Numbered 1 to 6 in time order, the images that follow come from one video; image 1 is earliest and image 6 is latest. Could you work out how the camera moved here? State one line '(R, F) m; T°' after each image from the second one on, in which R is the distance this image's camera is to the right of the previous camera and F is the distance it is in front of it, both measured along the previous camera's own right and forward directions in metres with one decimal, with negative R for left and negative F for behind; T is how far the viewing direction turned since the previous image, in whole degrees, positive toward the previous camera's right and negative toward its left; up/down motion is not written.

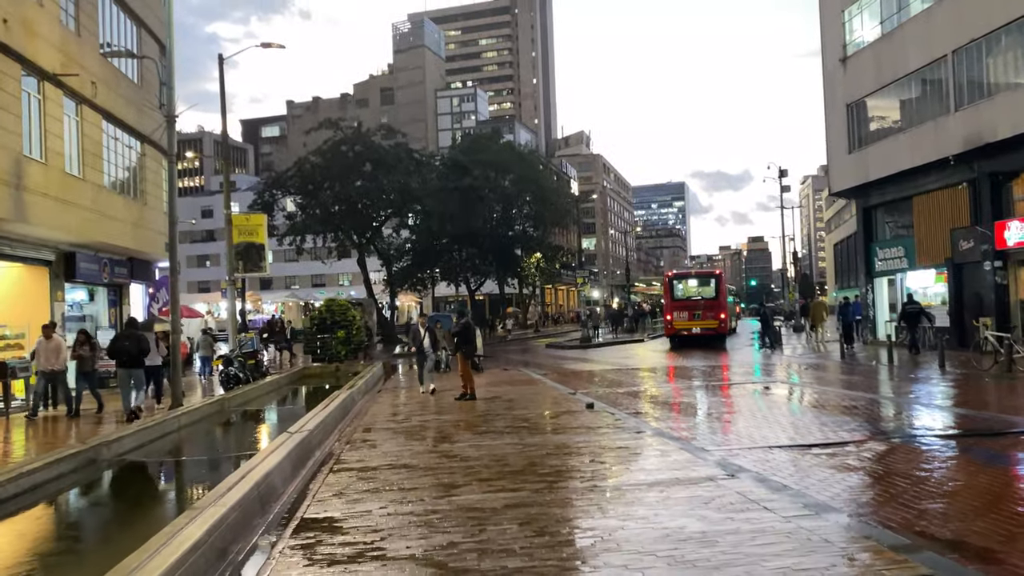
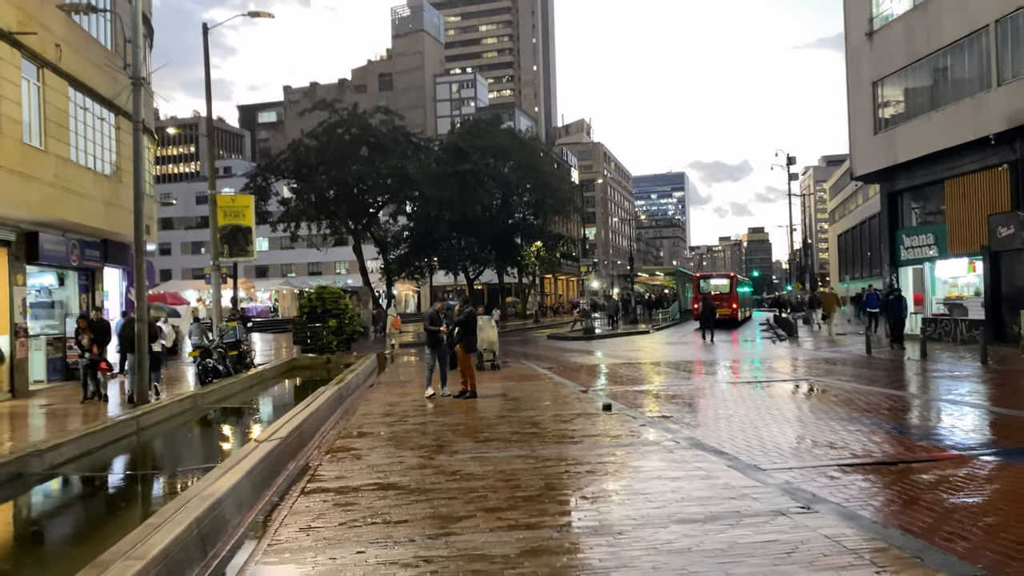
(-0.1, +1.5) m; 0°
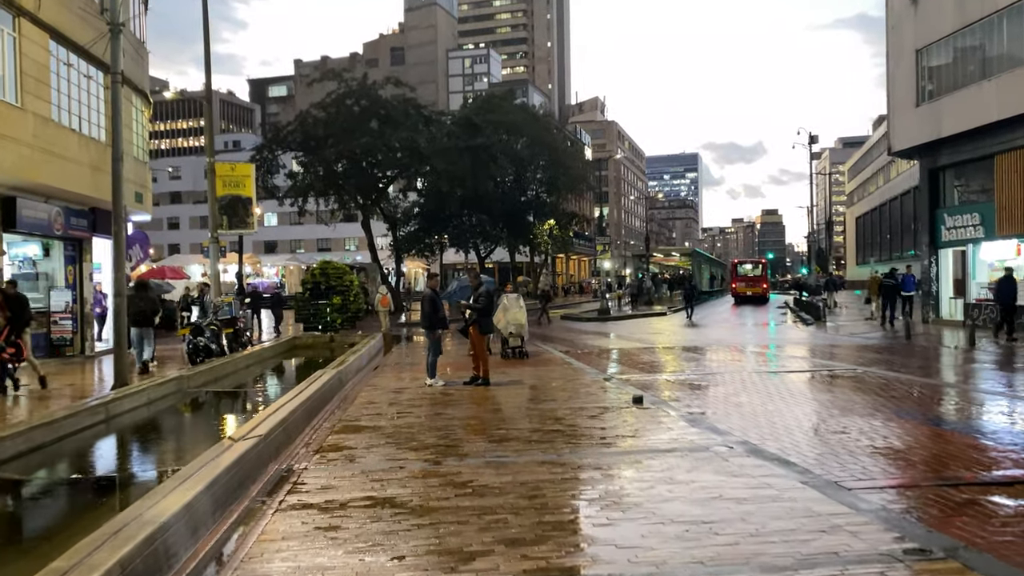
(-0.1, +1.3) m; -1°
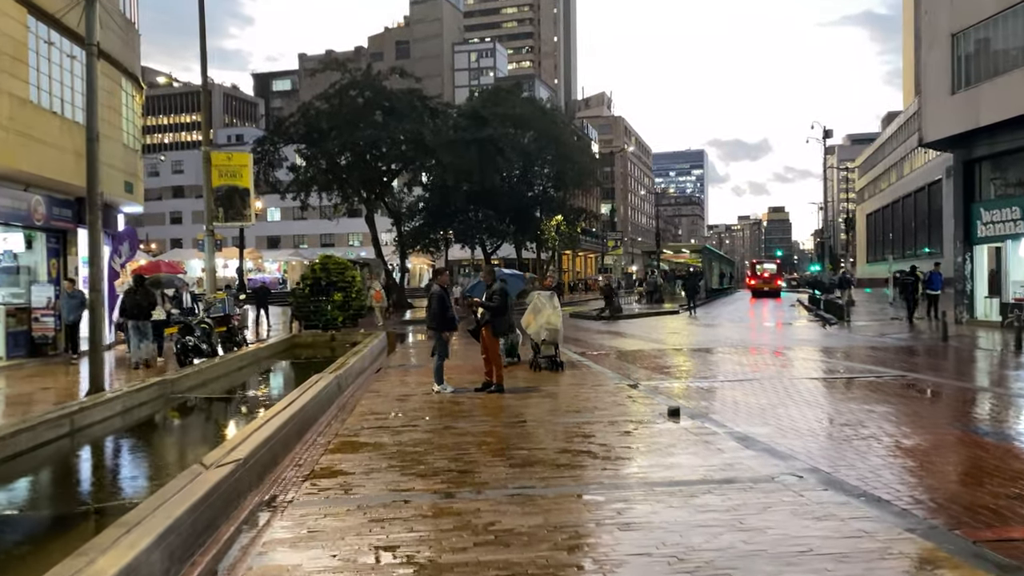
(-0.2, +1.1) m; 0°
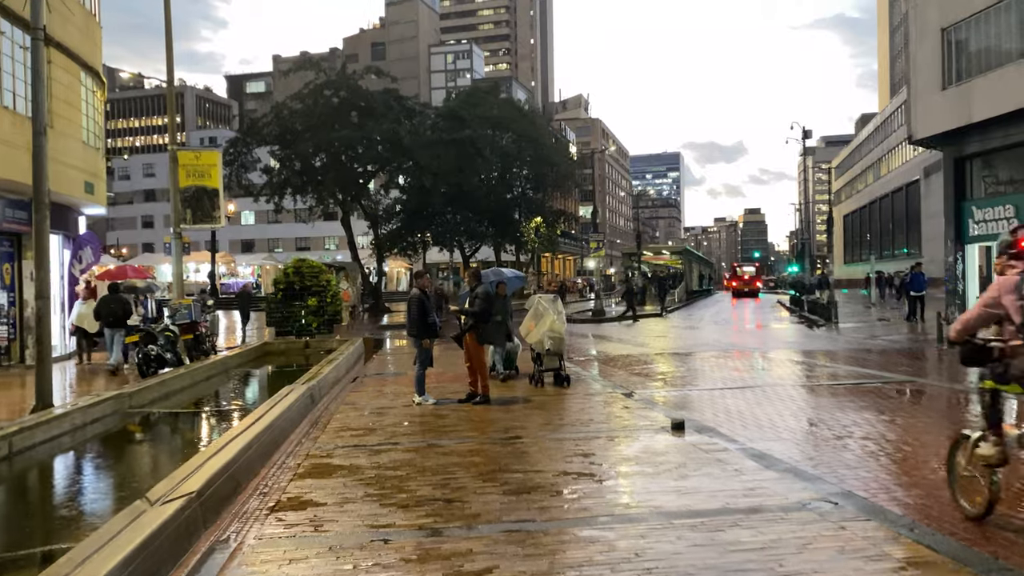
(-0.1, +0.7) m; +2°
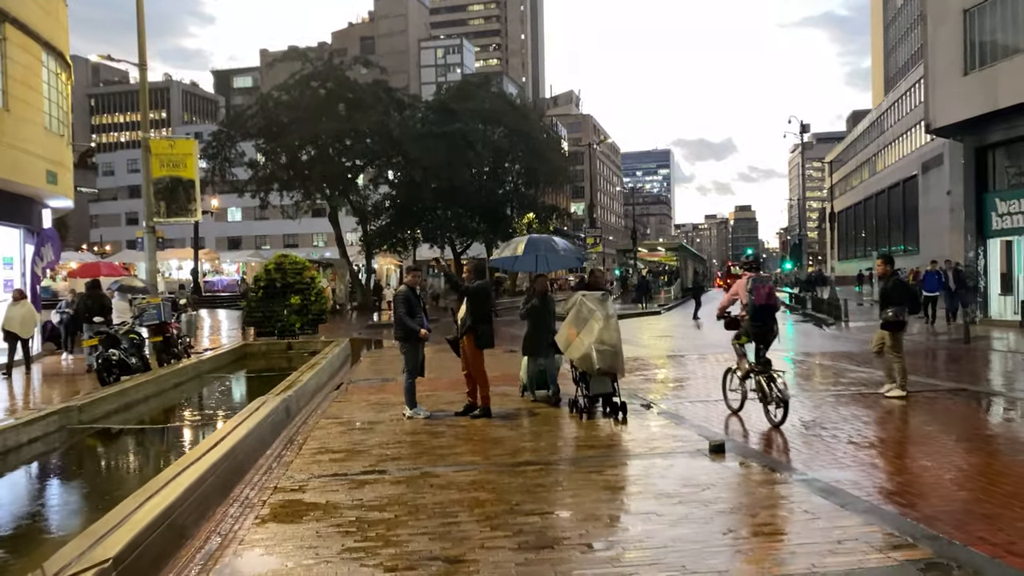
(-0.2, +1.2) m; +1°
